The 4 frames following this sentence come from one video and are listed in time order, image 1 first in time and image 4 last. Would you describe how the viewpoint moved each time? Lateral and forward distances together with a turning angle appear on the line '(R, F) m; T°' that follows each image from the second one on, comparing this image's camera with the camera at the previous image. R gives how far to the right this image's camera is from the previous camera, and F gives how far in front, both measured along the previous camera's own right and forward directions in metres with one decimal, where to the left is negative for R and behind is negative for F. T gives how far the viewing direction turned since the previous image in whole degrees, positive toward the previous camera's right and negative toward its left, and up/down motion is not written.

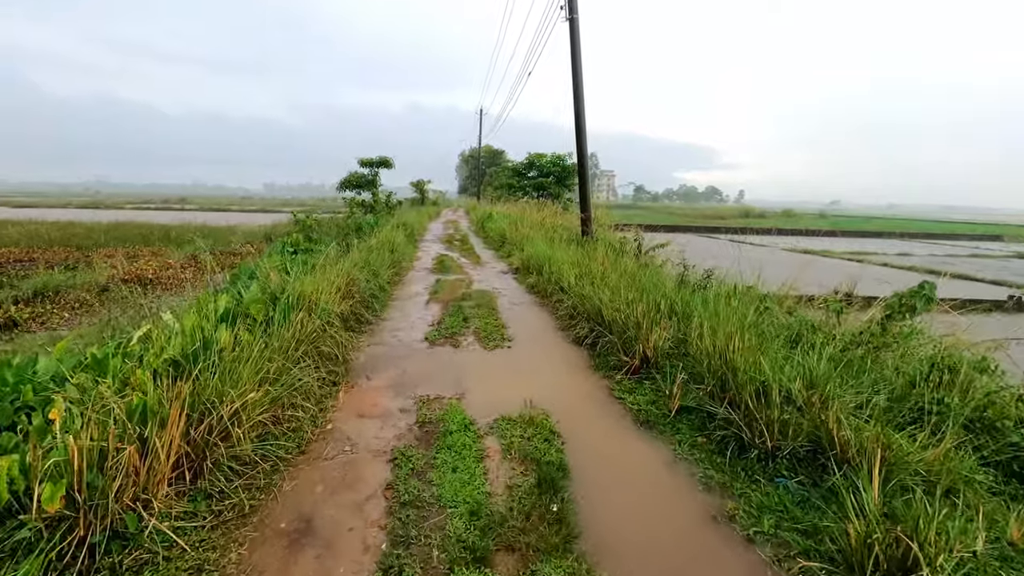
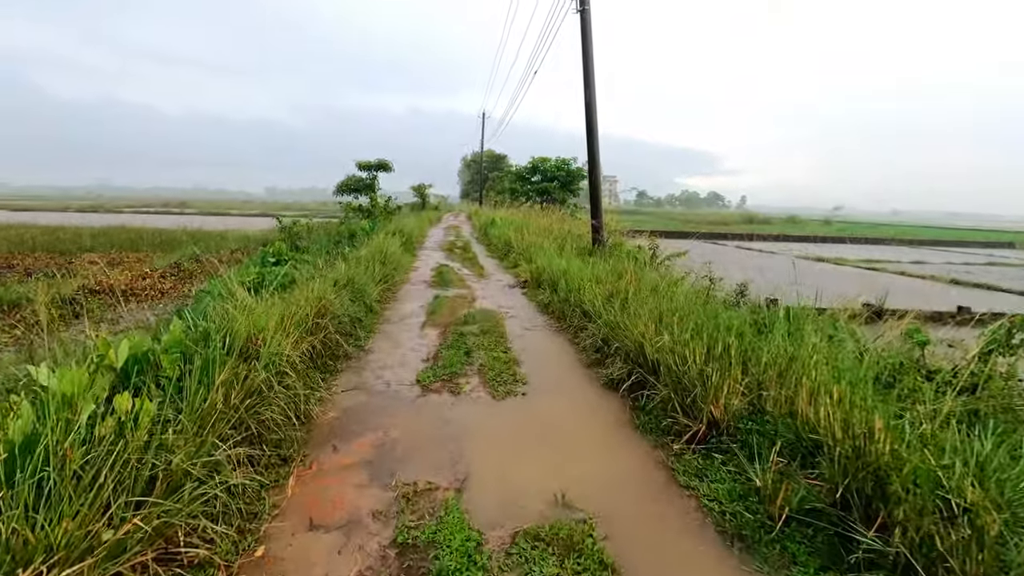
(-0.1, +1.0) m; 0°
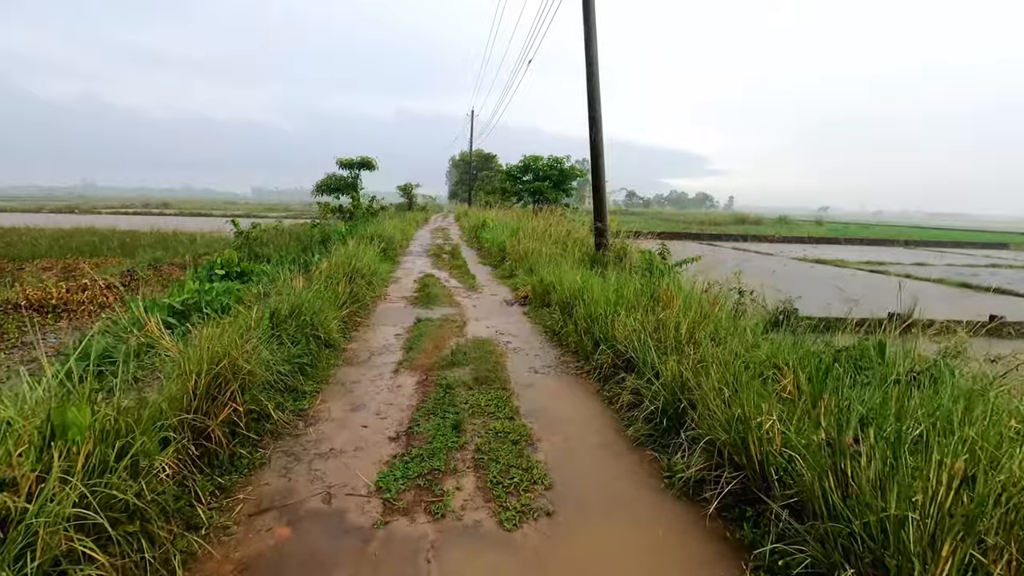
(-0.1, +1.4) m; +1°
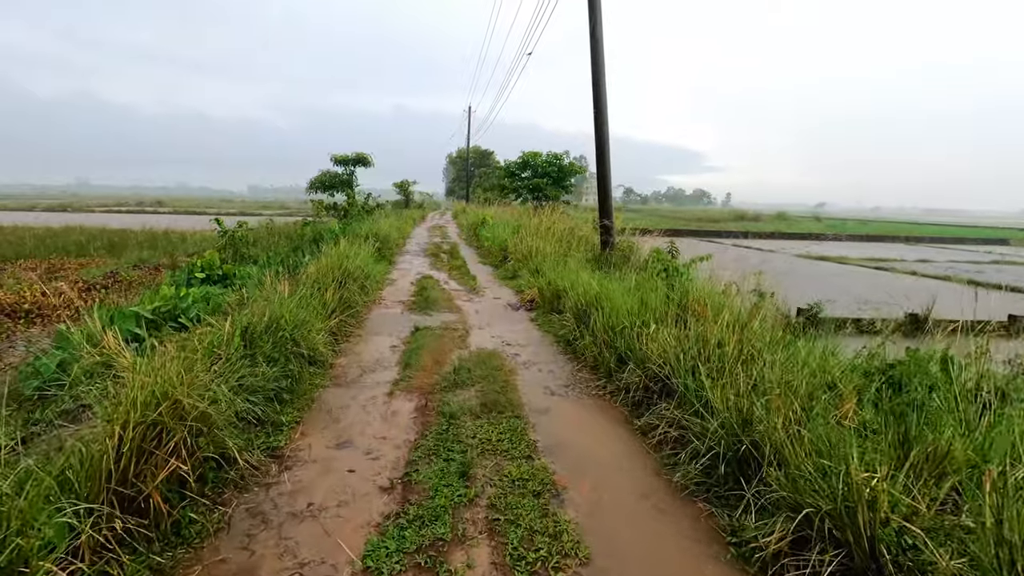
(-0.1, +0.5) m; 0°
